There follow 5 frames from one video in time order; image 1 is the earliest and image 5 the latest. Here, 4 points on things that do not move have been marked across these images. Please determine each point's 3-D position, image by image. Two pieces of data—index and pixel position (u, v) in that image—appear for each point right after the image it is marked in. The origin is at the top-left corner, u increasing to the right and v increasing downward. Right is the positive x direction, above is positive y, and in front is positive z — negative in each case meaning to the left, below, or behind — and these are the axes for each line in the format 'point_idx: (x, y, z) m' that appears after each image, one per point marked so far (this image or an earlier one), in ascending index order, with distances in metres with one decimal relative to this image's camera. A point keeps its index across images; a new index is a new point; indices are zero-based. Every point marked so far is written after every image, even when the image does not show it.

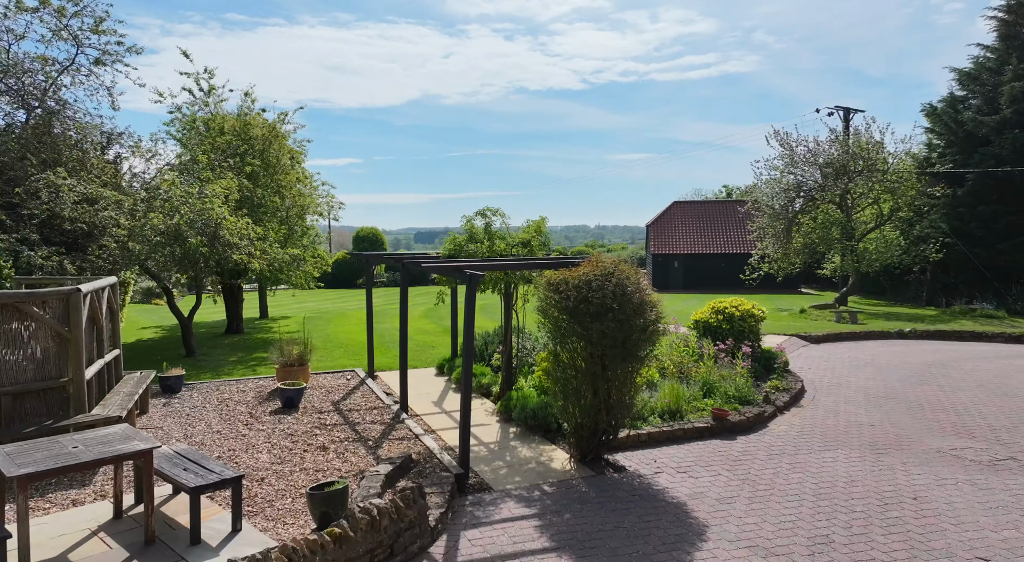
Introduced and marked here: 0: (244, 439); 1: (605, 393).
0: (-3.0, -1.8, +7.6) m
1: (+1.0, -1.2, +7.2) m
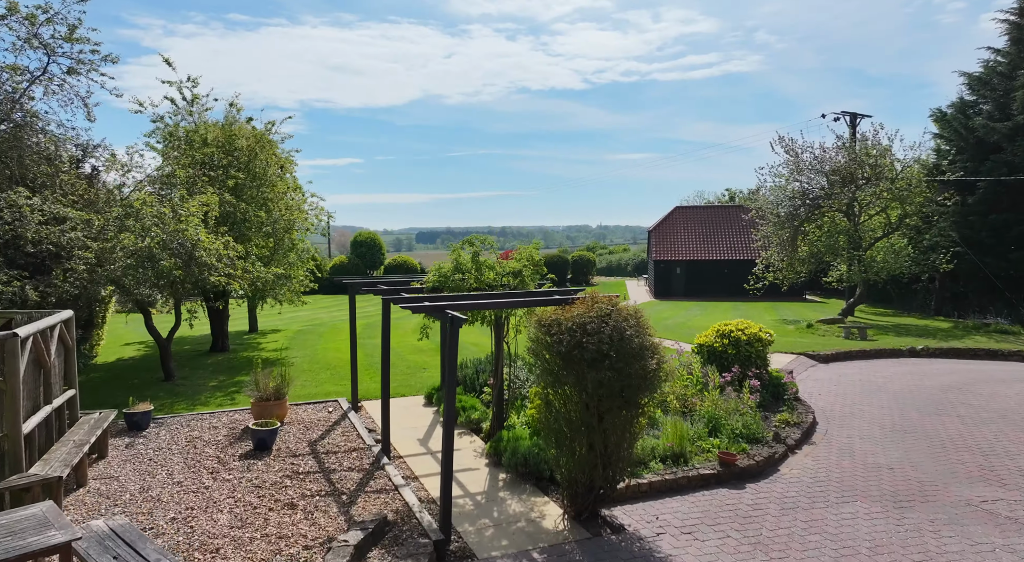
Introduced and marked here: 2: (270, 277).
0: (-3.1, -2.2, +7.0) m
1: (+0.9, -1.6, +6.6) m
2: (-4.9, +0.1, +13.9) m
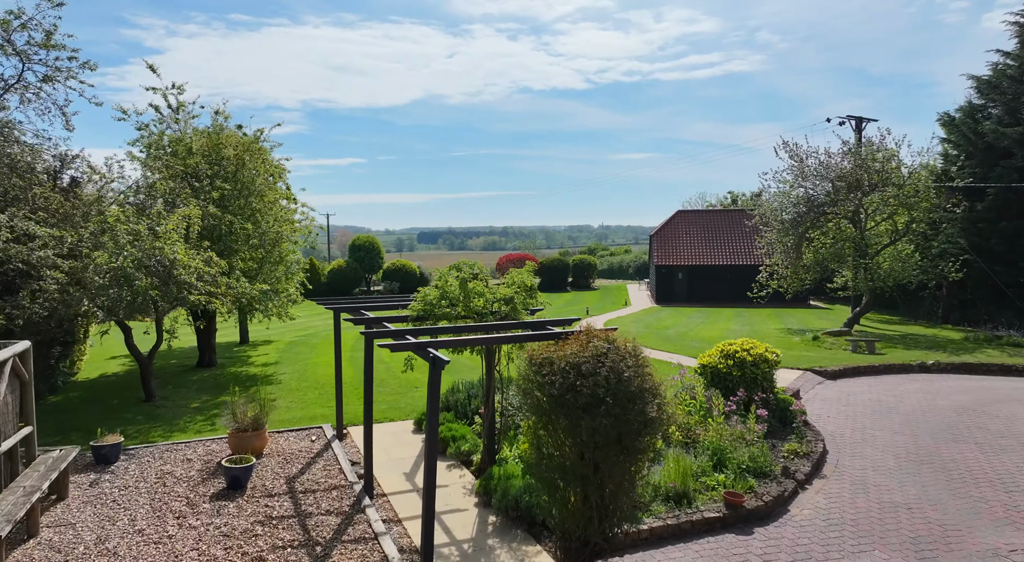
0: (-3.2, -2.5, +6.4) m
1: (+0.7, -1.9, +6.0) m
2: (-5.0, -0.2, +13.3) m
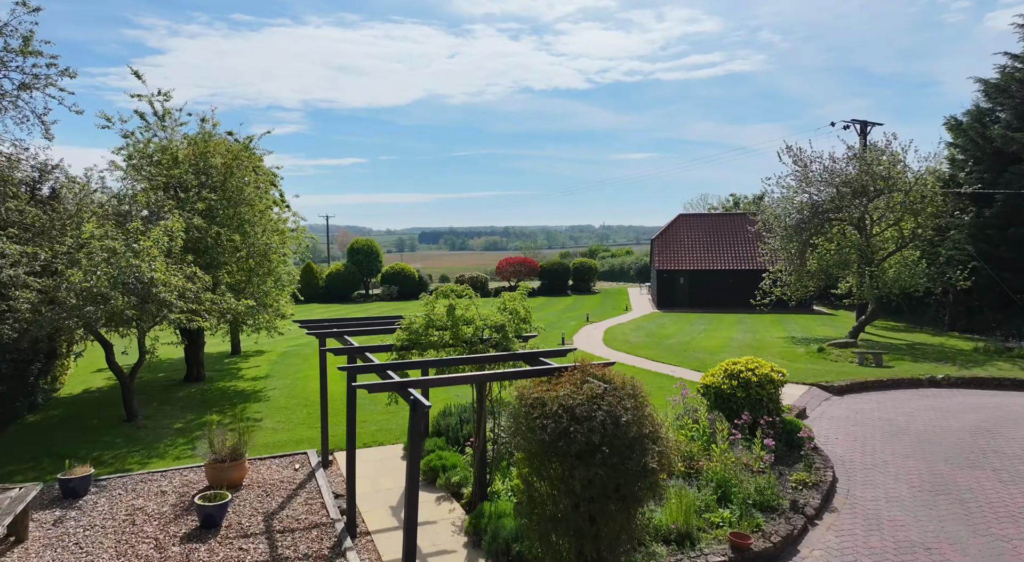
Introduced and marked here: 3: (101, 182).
0: (-3.3, -2.8, +6.0) m
1: (+0.7, -2.2, +5.5) m
2: (-5.1, -0.5, +12.9) m
3: (-7.8, +1.9, +12.9) m
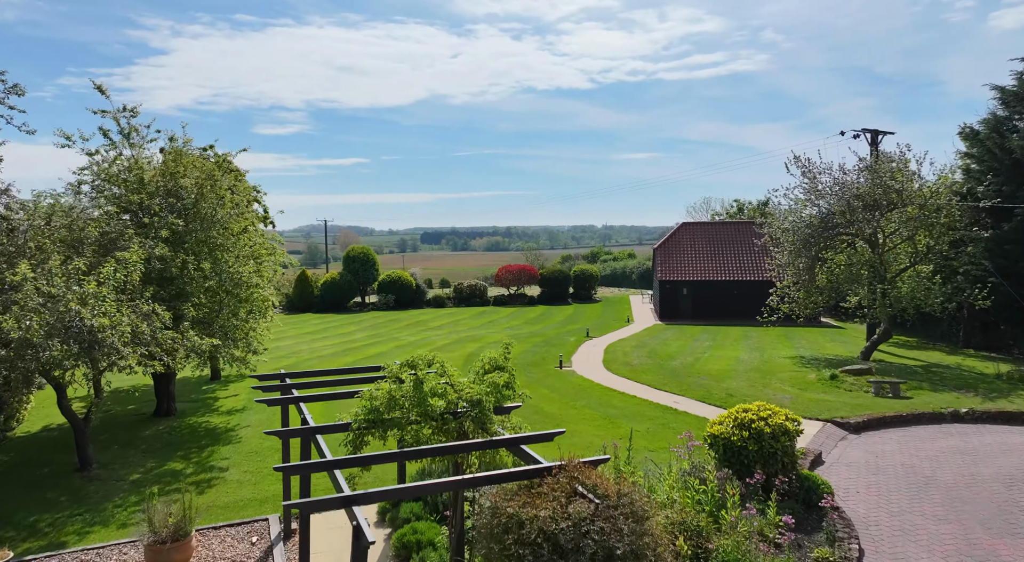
0: (-3.5, -3.4, +4.9) m
1: (+0.4, -2.8, +4.4) m
2: (-5.3, -1.1, +11.8) m
3: (-7.9, +1.3, +11.9) m
